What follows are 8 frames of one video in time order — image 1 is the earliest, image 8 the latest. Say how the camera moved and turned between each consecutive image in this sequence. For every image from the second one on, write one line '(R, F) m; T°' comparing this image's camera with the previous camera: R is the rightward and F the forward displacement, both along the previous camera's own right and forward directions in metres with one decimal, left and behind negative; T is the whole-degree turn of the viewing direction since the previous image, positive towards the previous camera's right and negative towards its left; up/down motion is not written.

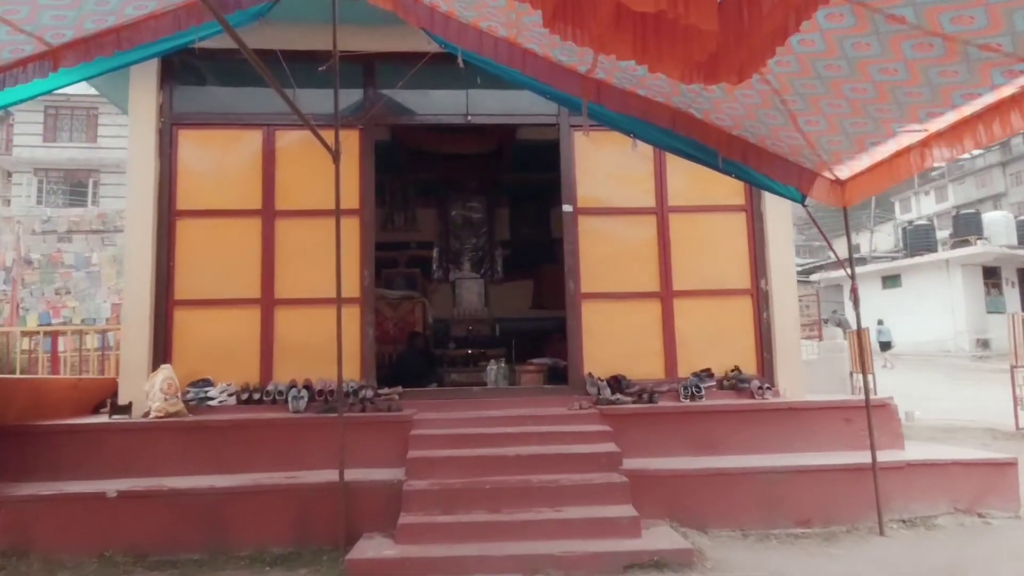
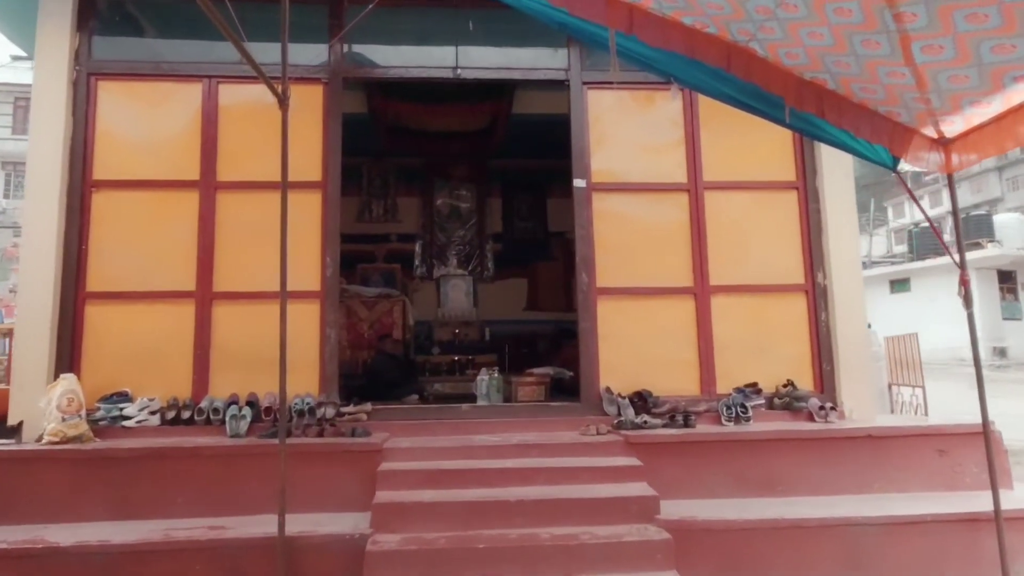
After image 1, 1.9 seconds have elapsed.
(-0.1, +1.2) m; +1°
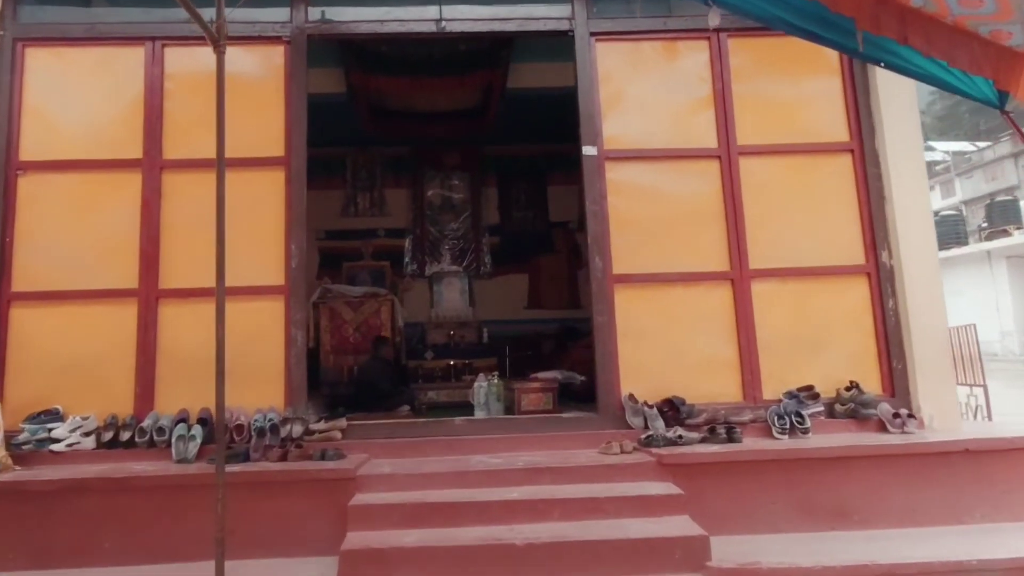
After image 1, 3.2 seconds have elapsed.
(0.0, +0.8) m; 0°
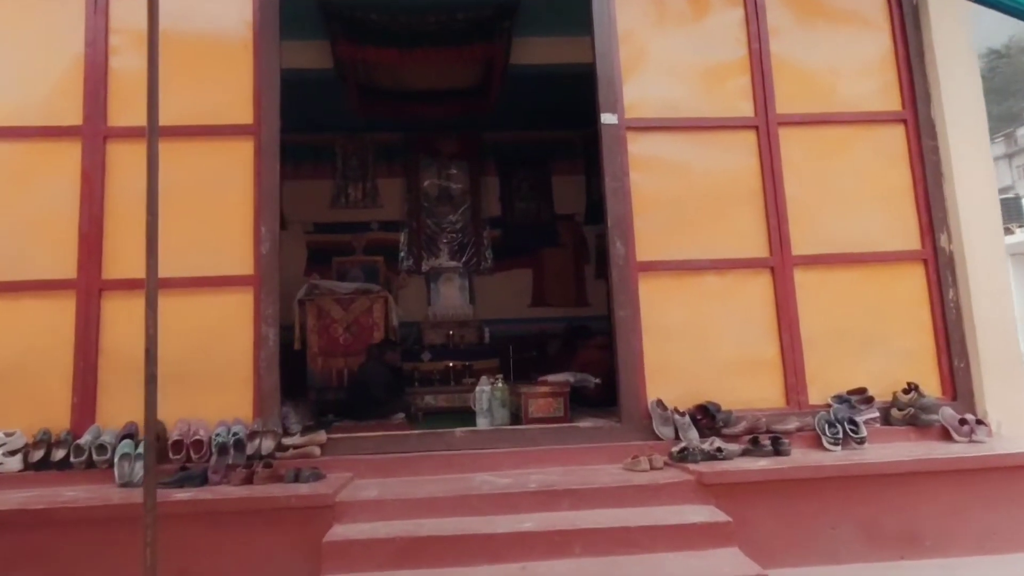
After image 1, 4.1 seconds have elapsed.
(-0.1, +0.6) m; +1°
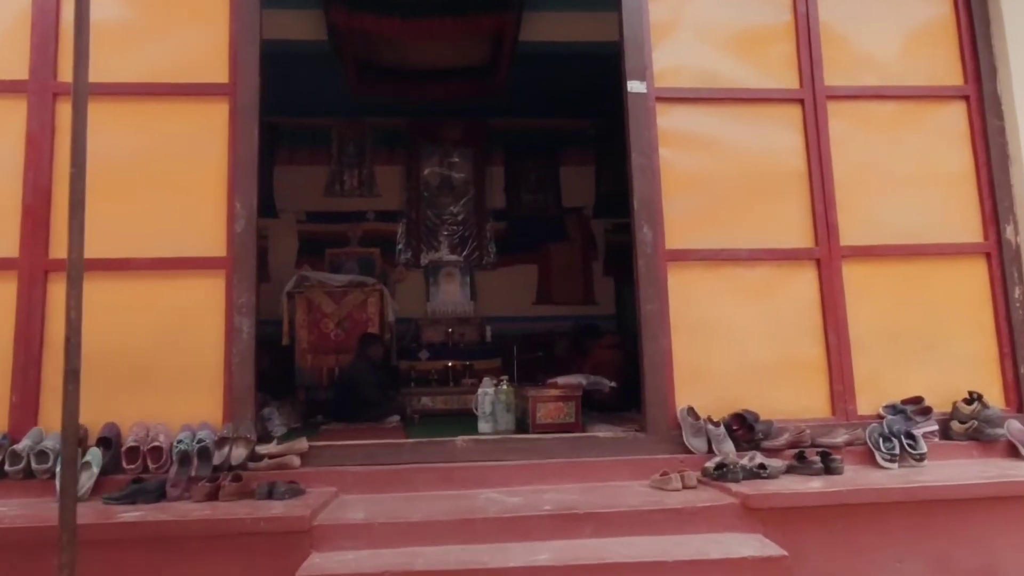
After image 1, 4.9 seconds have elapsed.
(-0.1, +0.4) m; +1°
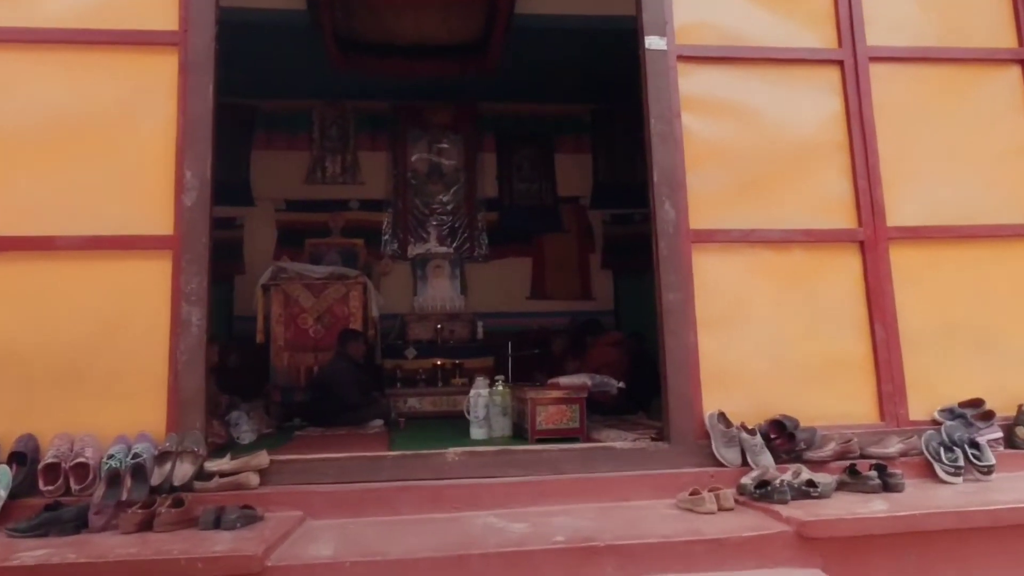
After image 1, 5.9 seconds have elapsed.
(-0.1, +0.4) m; +1°
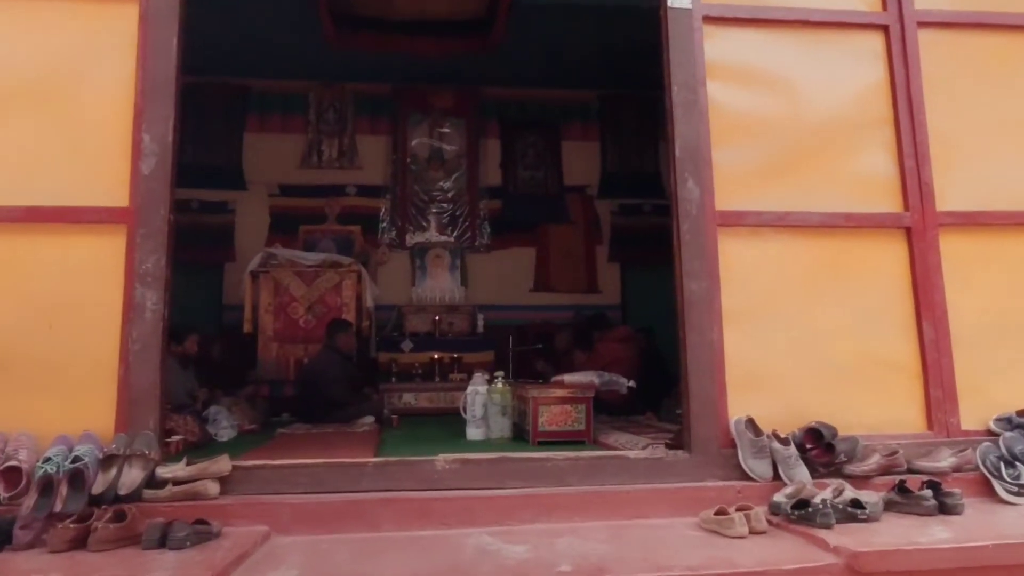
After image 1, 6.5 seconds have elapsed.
(0.0, +0.3) m; 0°
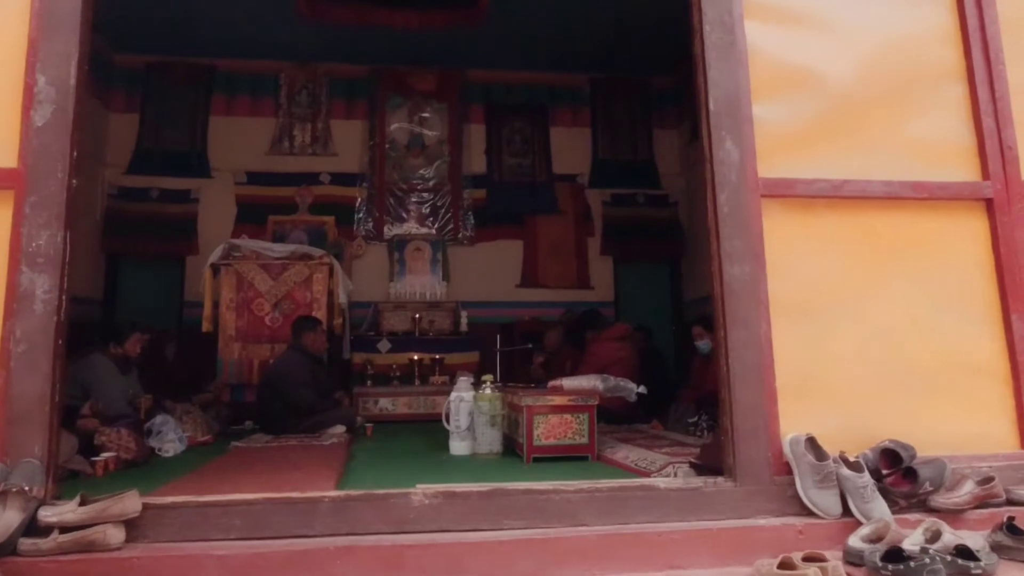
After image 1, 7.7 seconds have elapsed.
(0.0, +0.5) m; +1°
